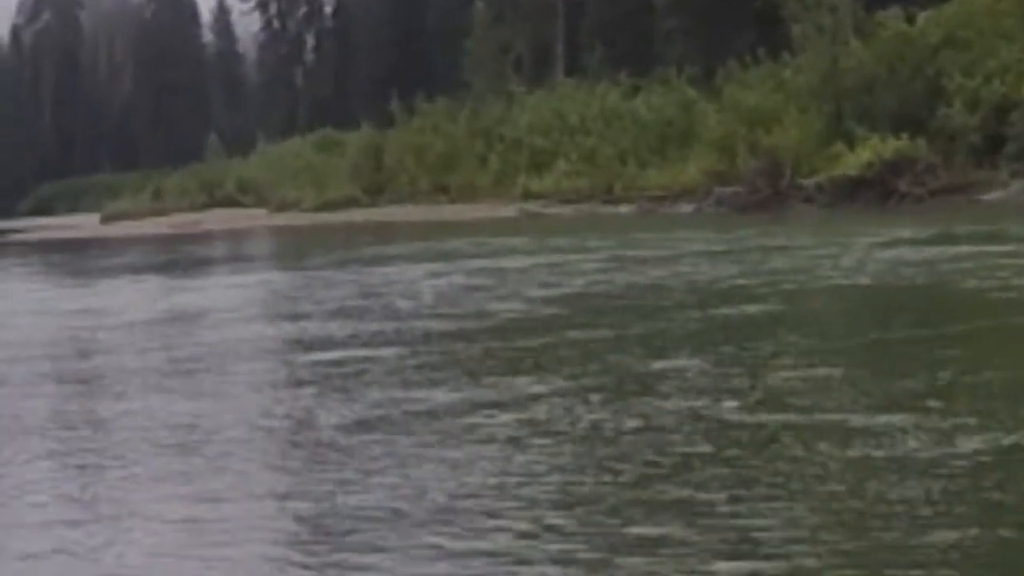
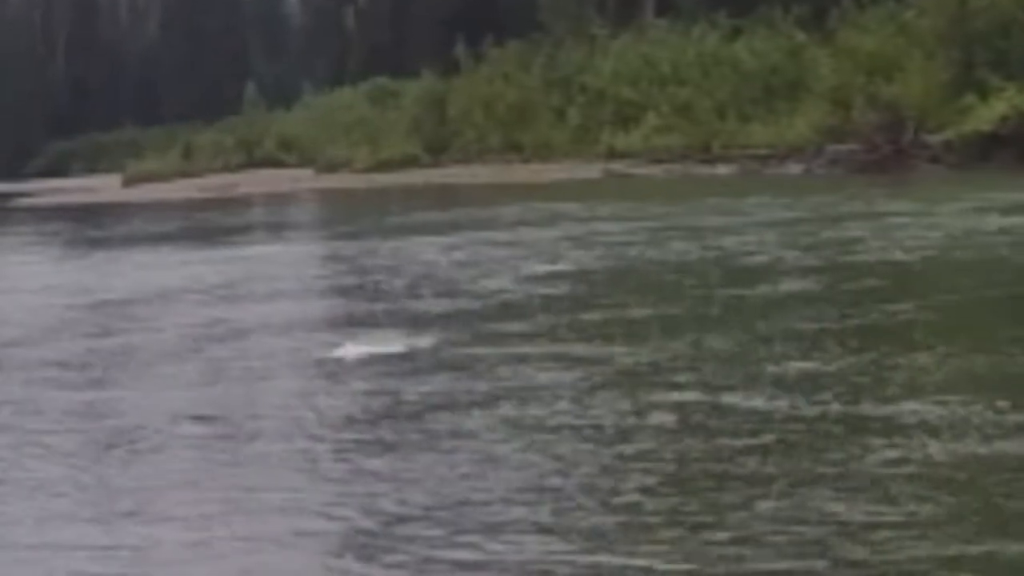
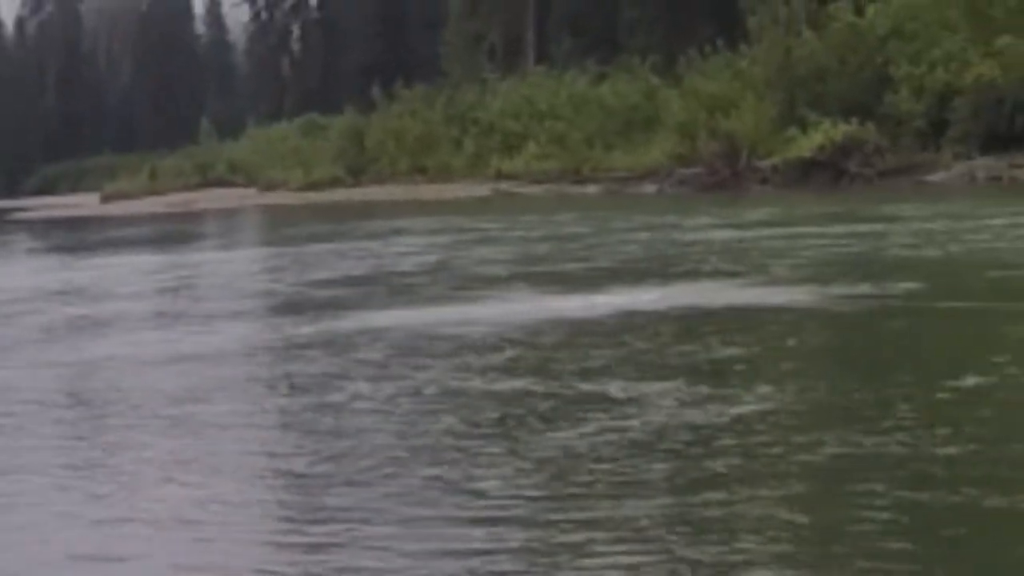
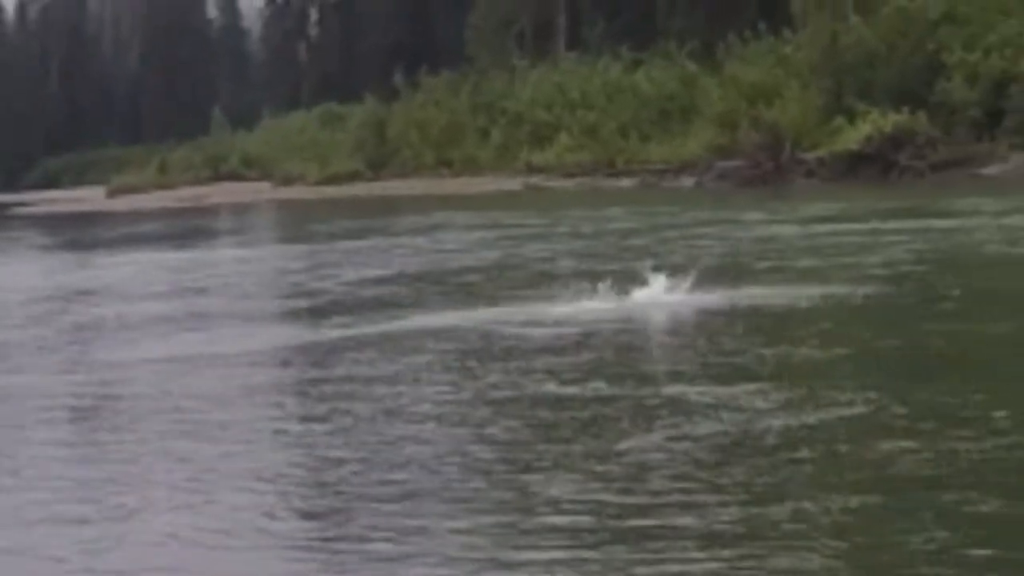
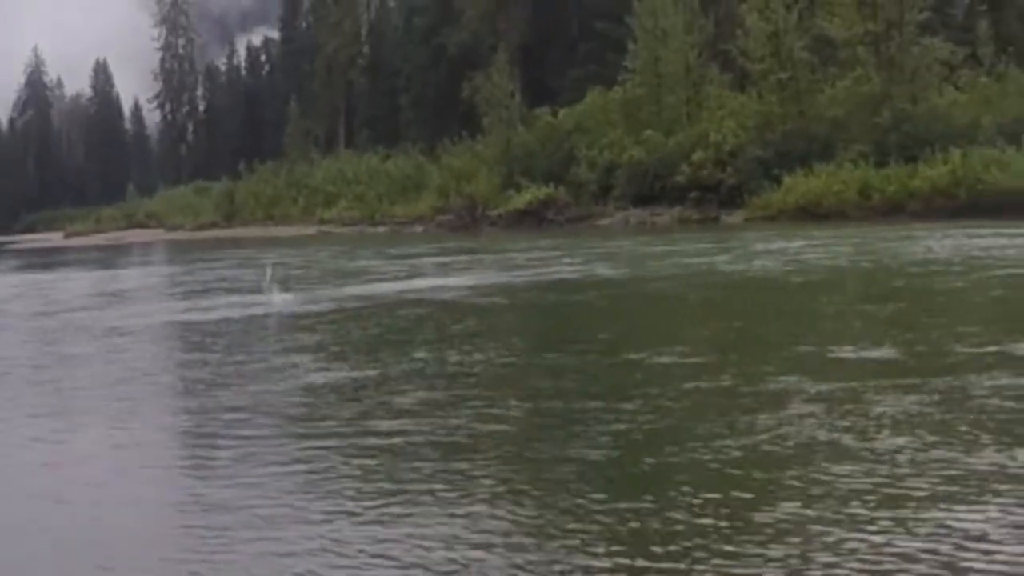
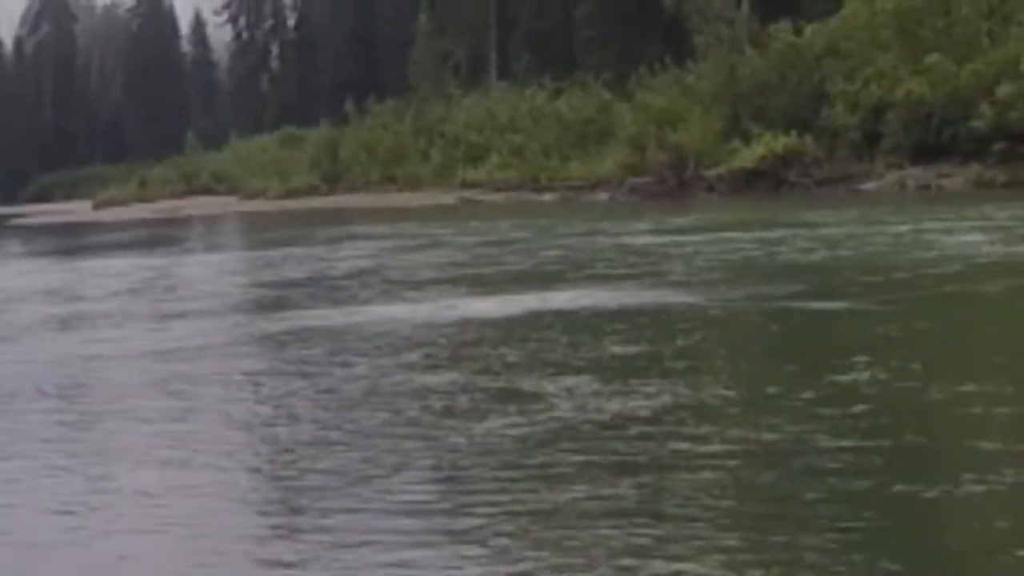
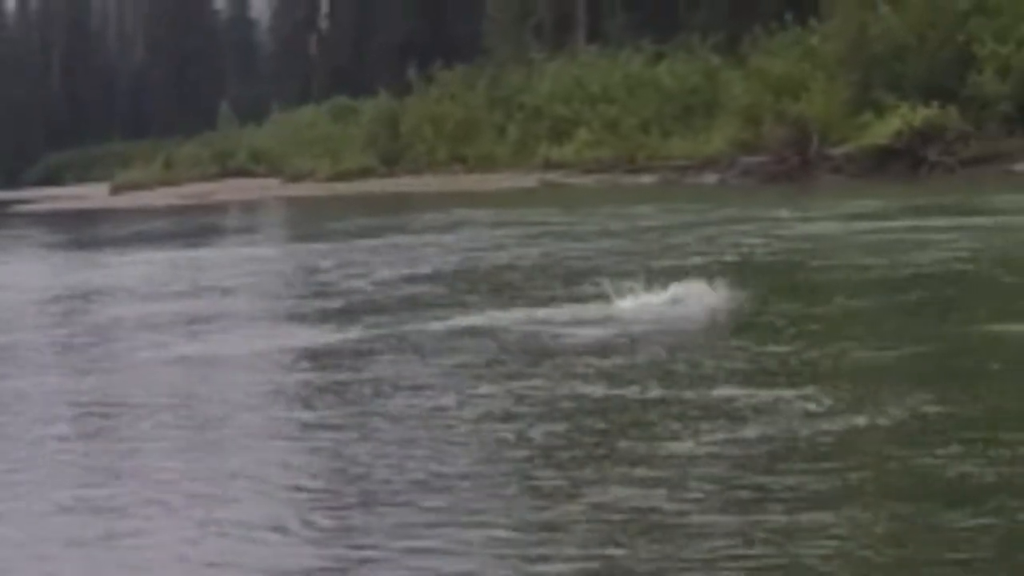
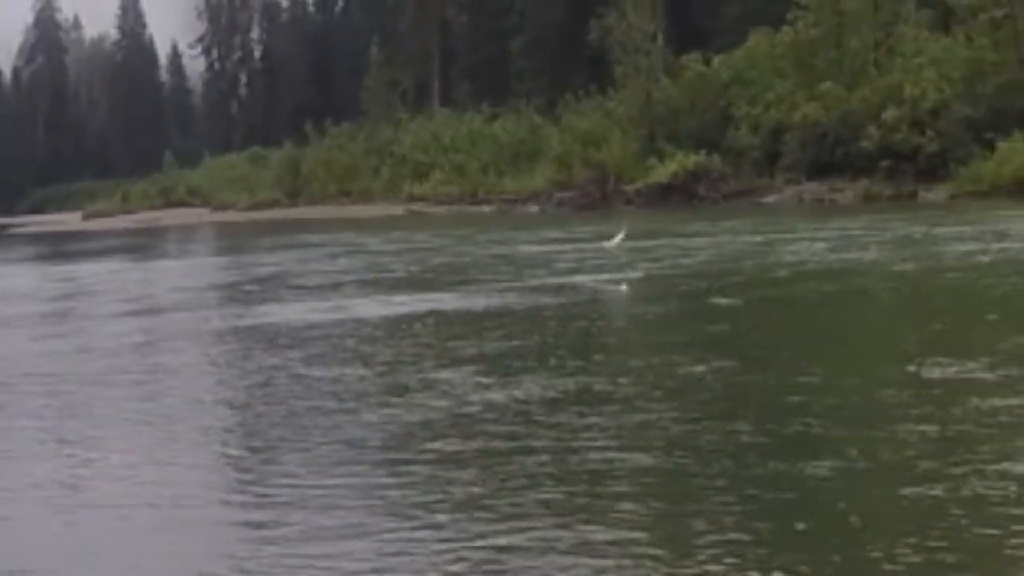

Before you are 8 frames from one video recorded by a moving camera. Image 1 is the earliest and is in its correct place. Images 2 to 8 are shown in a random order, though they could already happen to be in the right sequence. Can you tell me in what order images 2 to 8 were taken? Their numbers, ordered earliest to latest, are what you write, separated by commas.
2, 7, 4, 3, 6, 8, 5
